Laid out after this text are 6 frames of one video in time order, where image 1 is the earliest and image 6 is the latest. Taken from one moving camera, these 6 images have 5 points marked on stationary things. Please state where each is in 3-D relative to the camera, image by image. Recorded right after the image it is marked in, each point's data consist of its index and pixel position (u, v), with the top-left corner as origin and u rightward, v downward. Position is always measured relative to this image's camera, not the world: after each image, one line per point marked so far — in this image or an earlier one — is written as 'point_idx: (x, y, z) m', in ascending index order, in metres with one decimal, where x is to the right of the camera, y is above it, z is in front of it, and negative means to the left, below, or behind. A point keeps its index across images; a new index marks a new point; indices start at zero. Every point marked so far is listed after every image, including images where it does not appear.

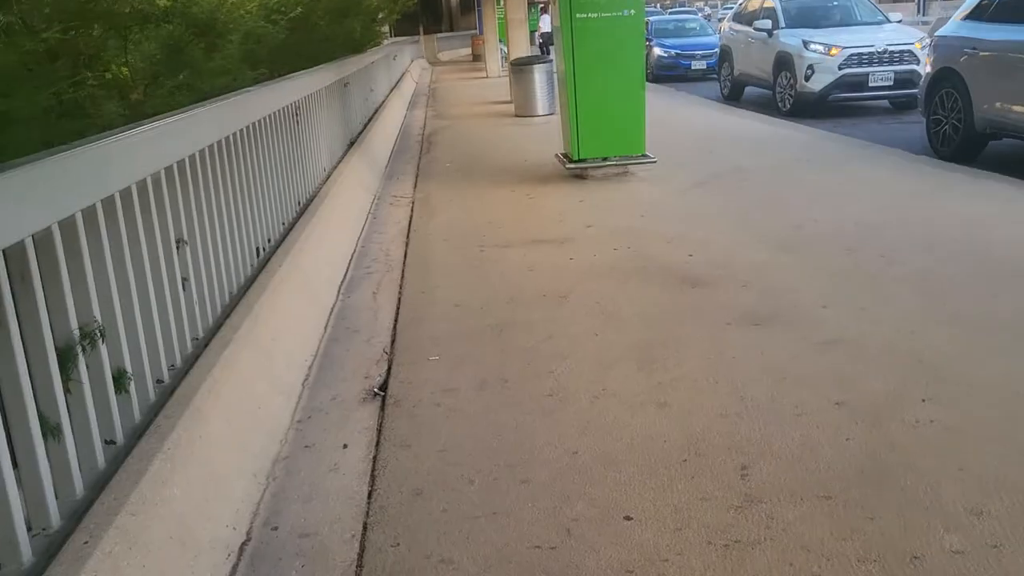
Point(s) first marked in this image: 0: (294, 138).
0: (-1.6, +1.1, +7.1) m
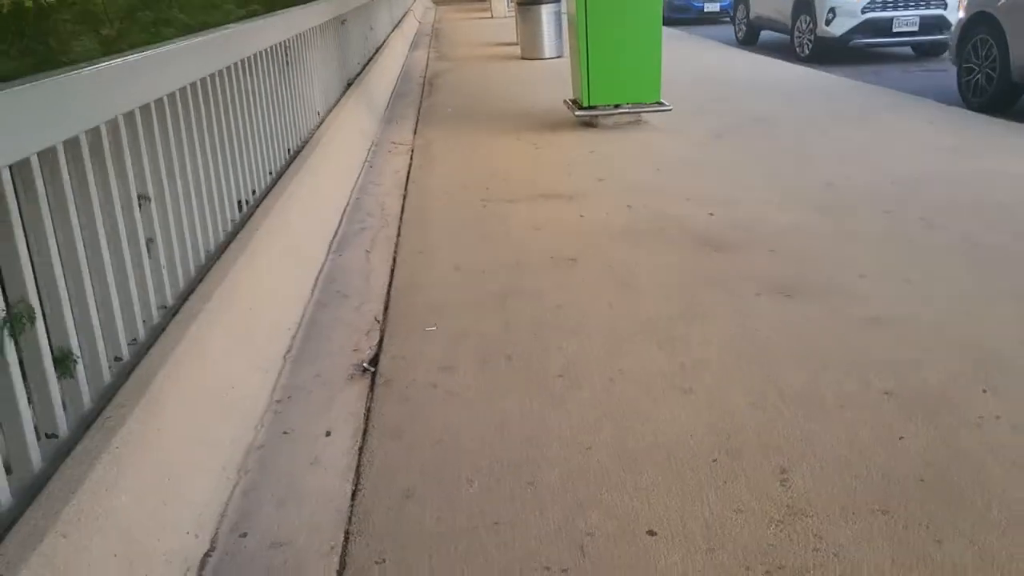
0: (-1.6, +1.5, +6.6) m
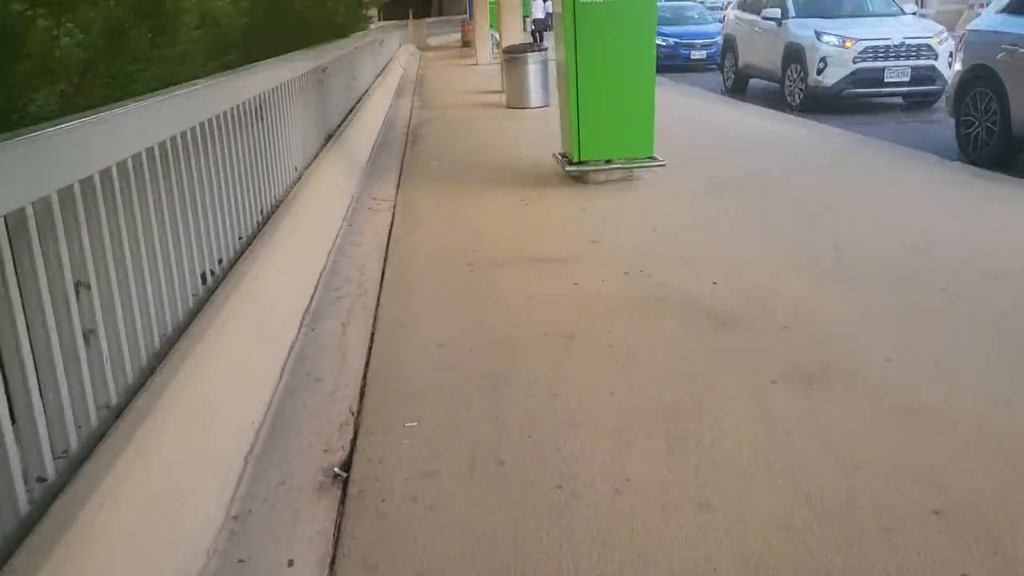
0: (-1.7, +1.0, +6.2) m
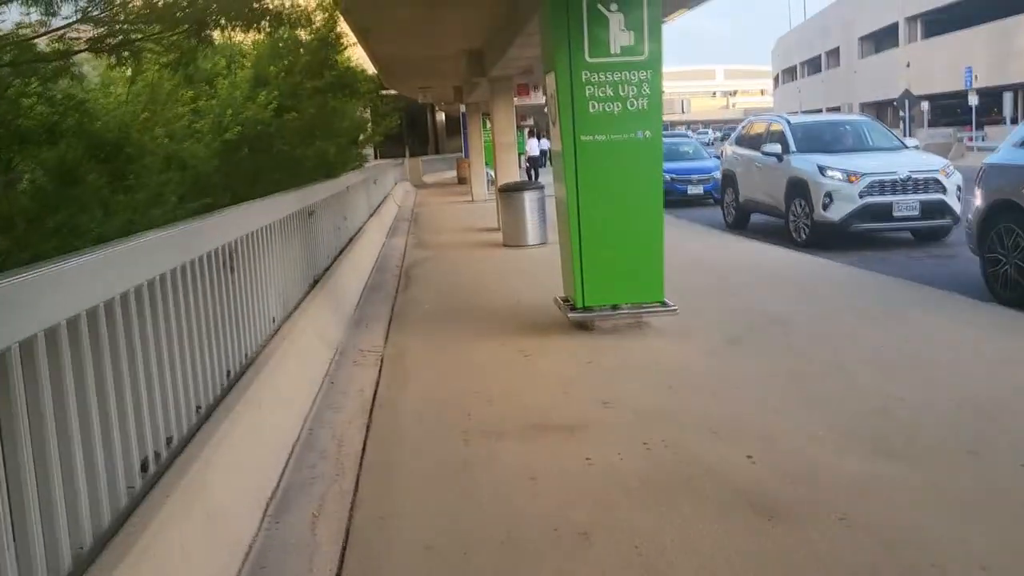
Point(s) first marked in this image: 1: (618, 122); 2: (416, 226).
0: (-1.7, 0.0, +5.6) m
1: (+0.8, +1.3, +7.3) m
2: (-1.9, +1.2, +19.1) m
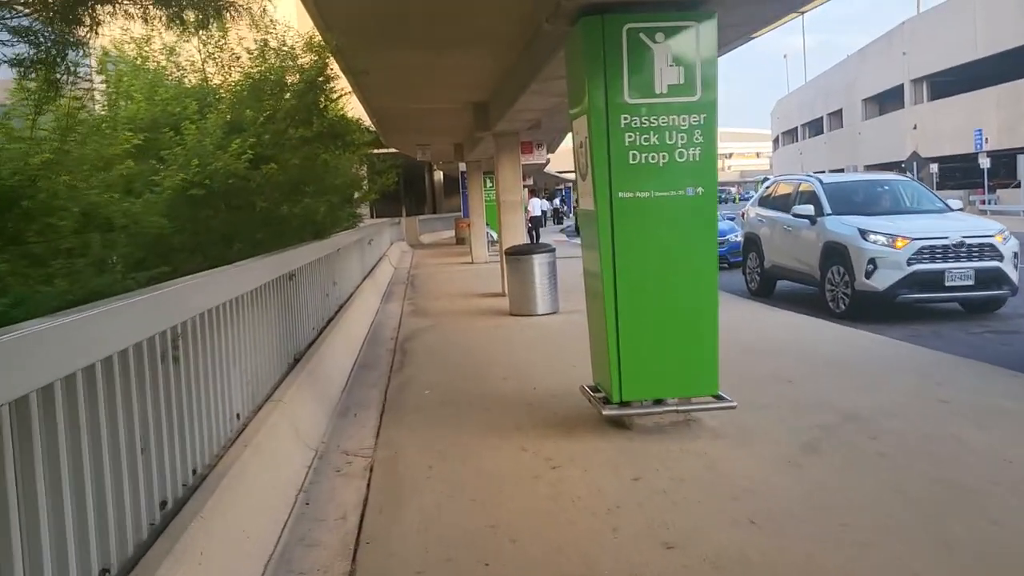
0: (-1.5, -0.4, +4.2) m
1: (+1.0, +0.7, +6.0) m
2: (-1.8, 0.0, +17.8) m
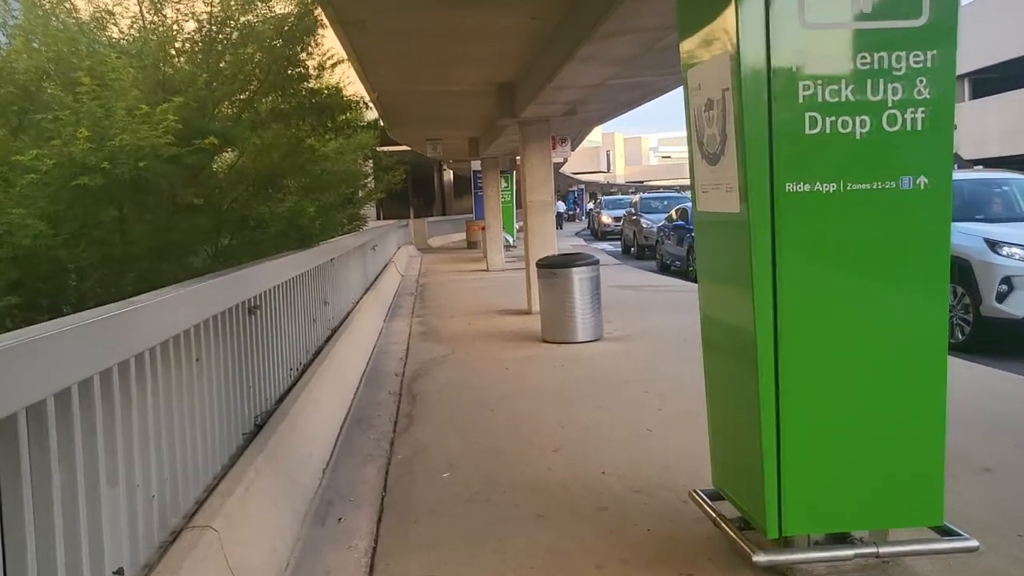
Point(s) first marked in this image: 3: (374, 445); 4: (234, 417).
0: (-1.2, -0.6, +1.7) m
1: (+1.3, +0.5, +3.5) m
2: (-1.4, -0.3, +15.3) m
3: (-0.9, -1.0, +6.3) m
4: (-1.5, -0.7, +4.9) m
